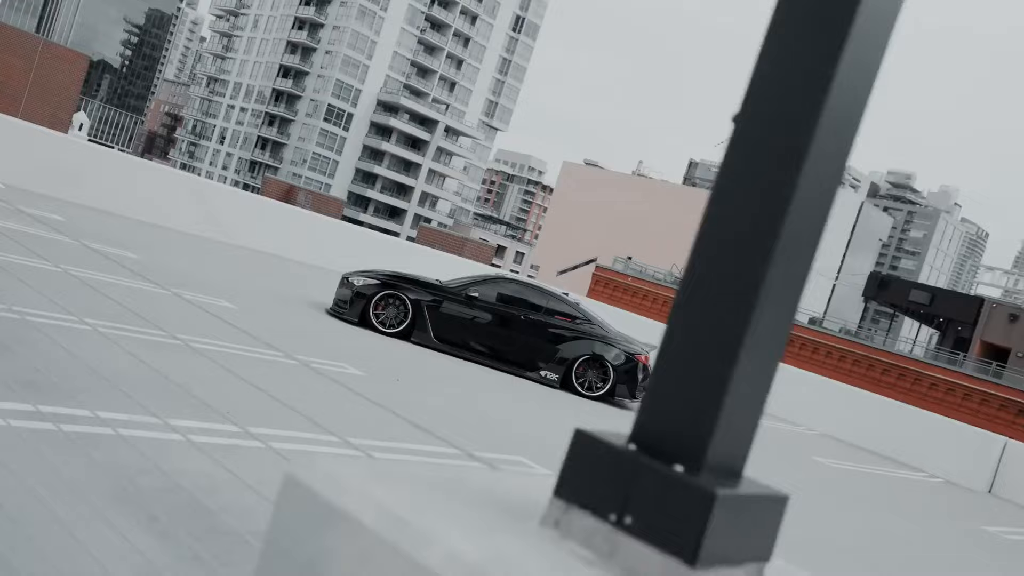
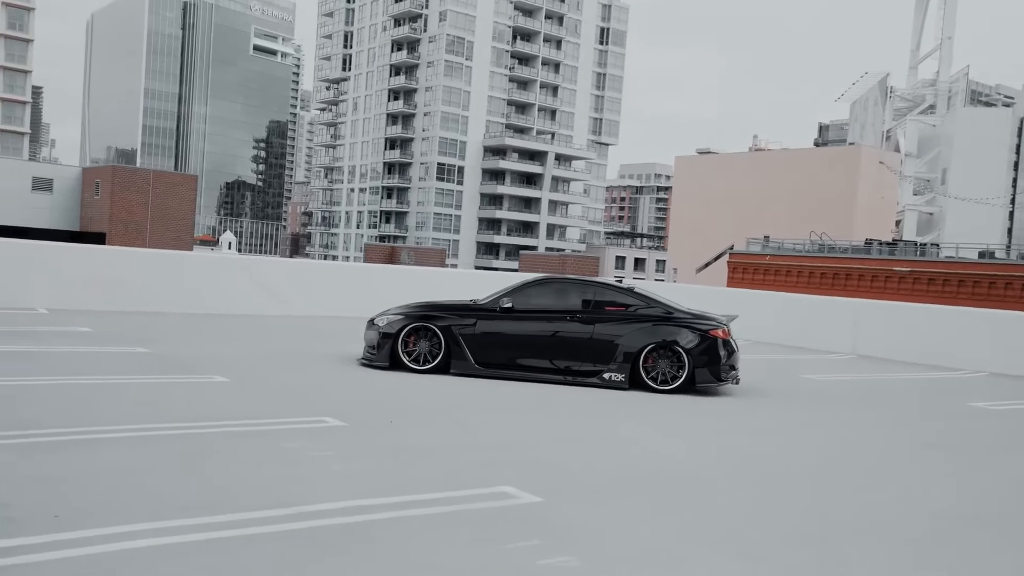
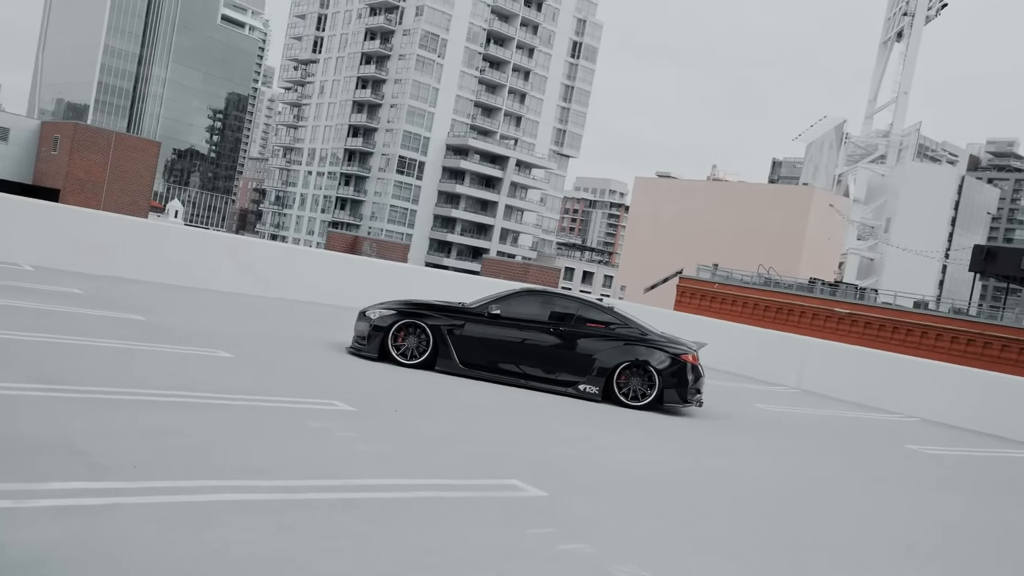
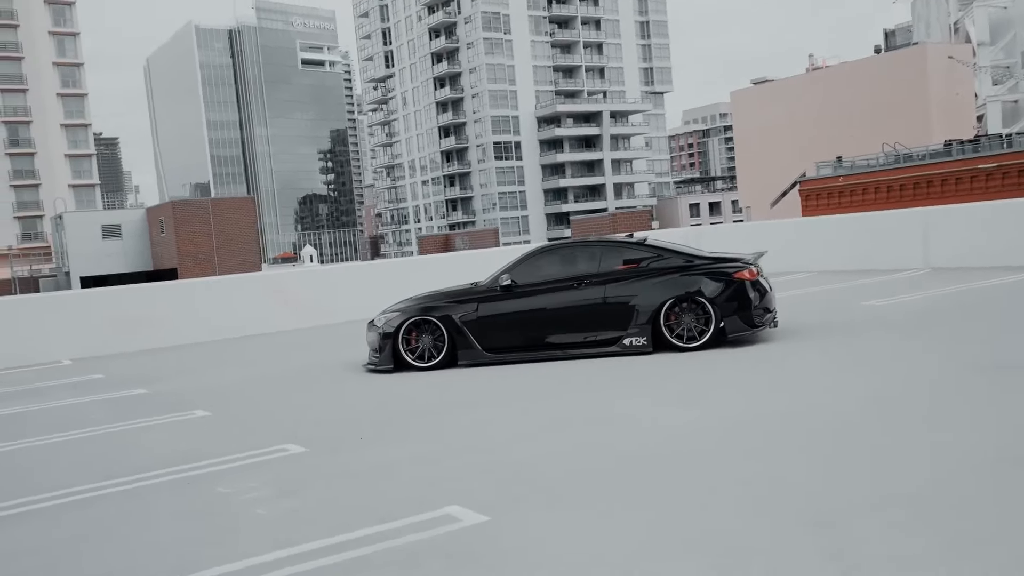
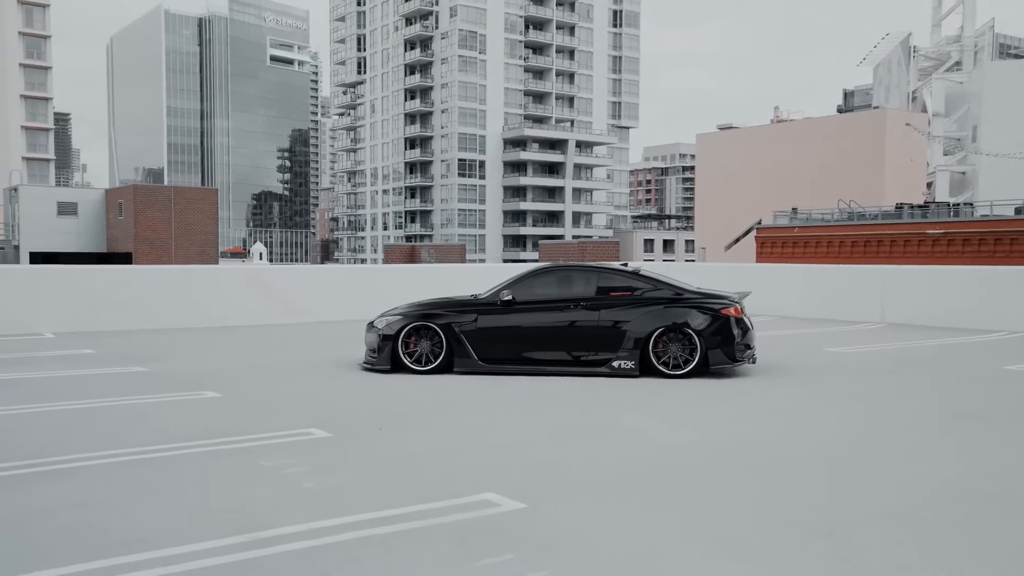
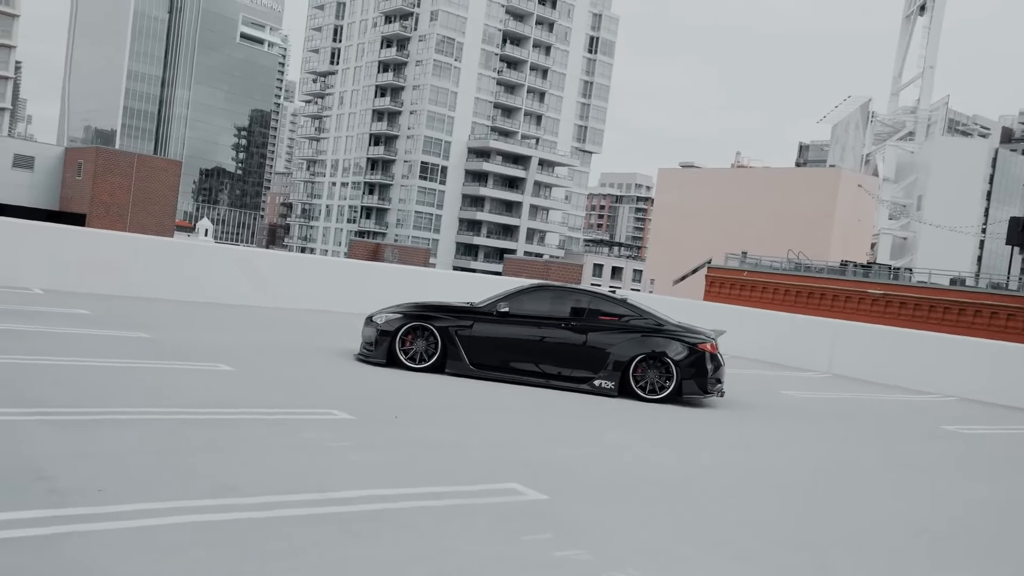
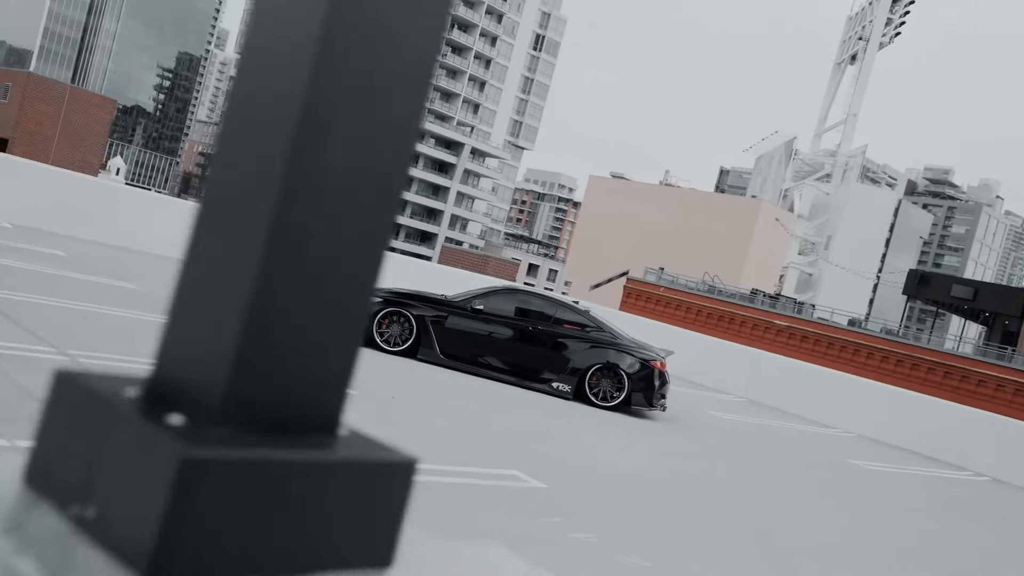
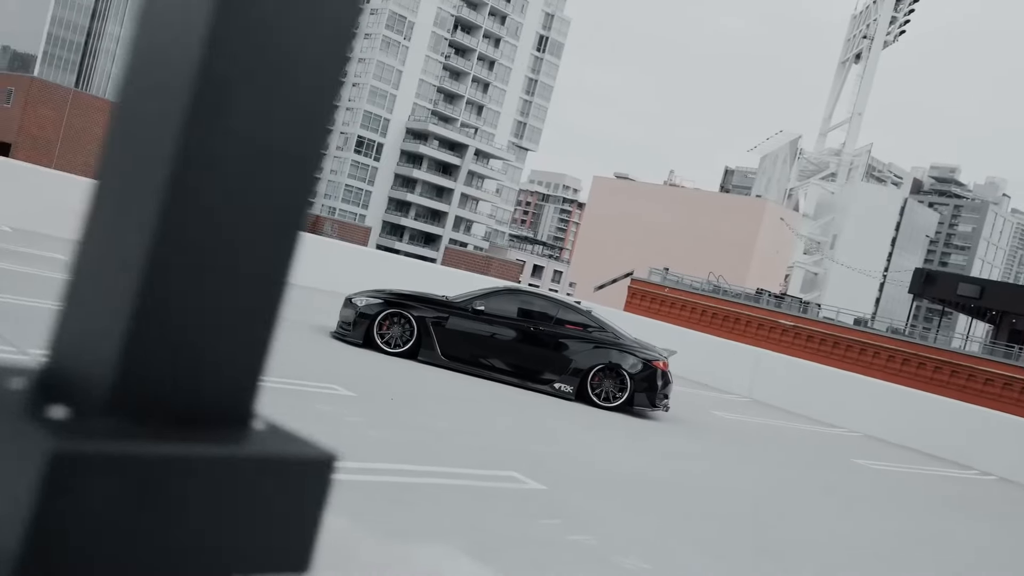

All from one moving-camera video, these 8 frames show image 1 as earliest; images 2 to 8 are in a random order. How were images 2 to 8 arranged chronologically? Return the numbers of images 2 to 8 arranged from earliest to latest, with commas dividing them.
7, 8, 3, 6, 2, 5, 4
